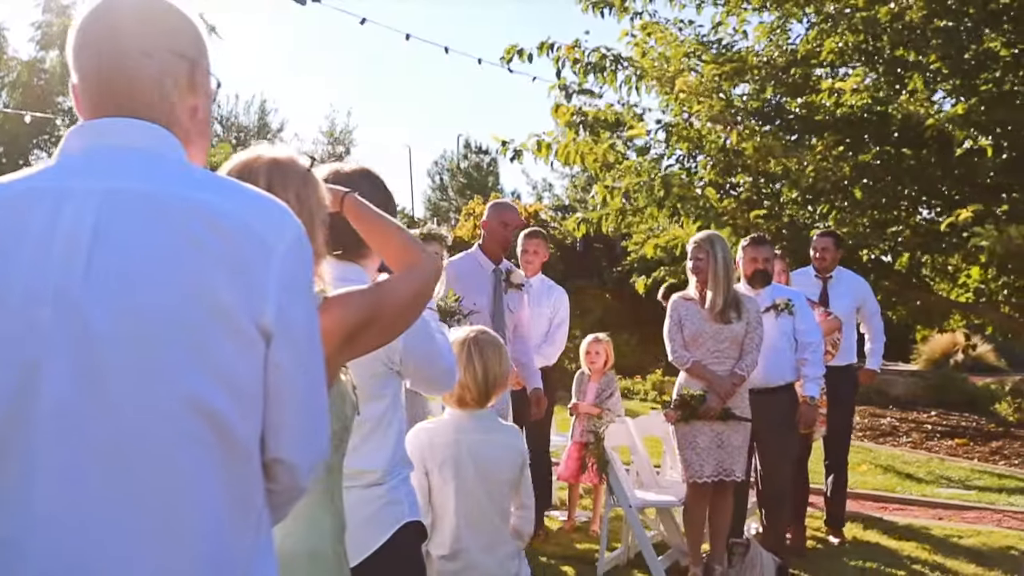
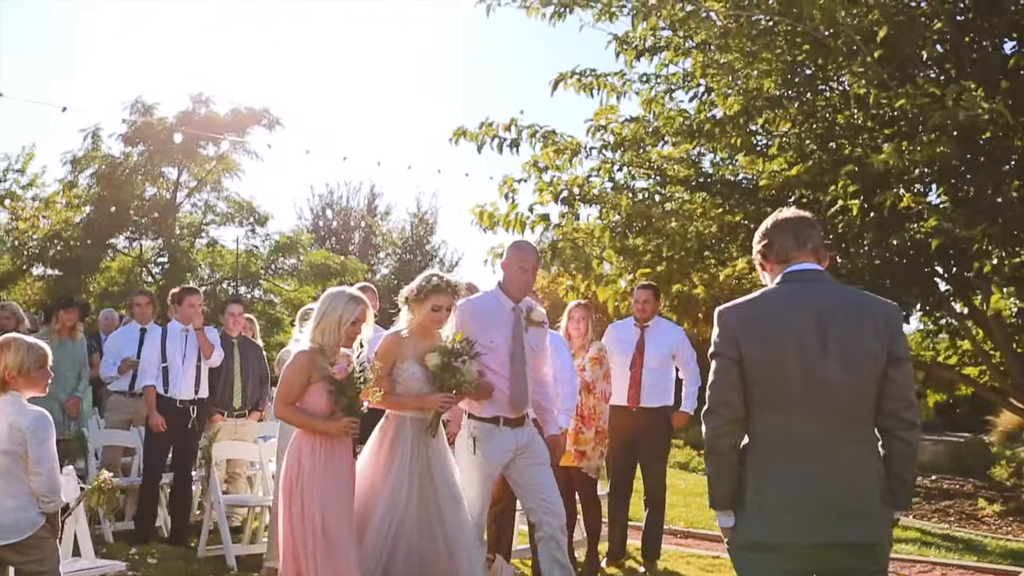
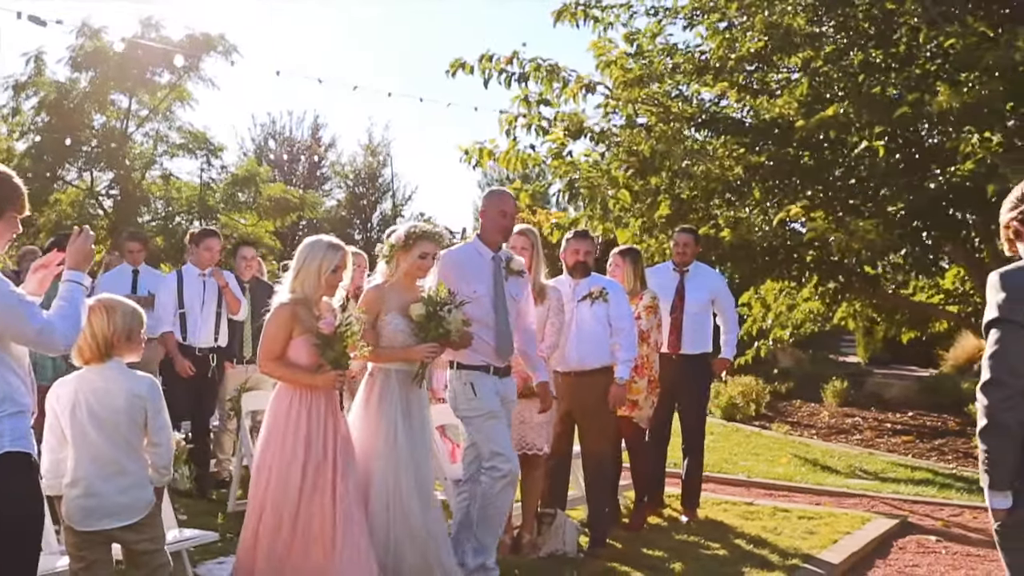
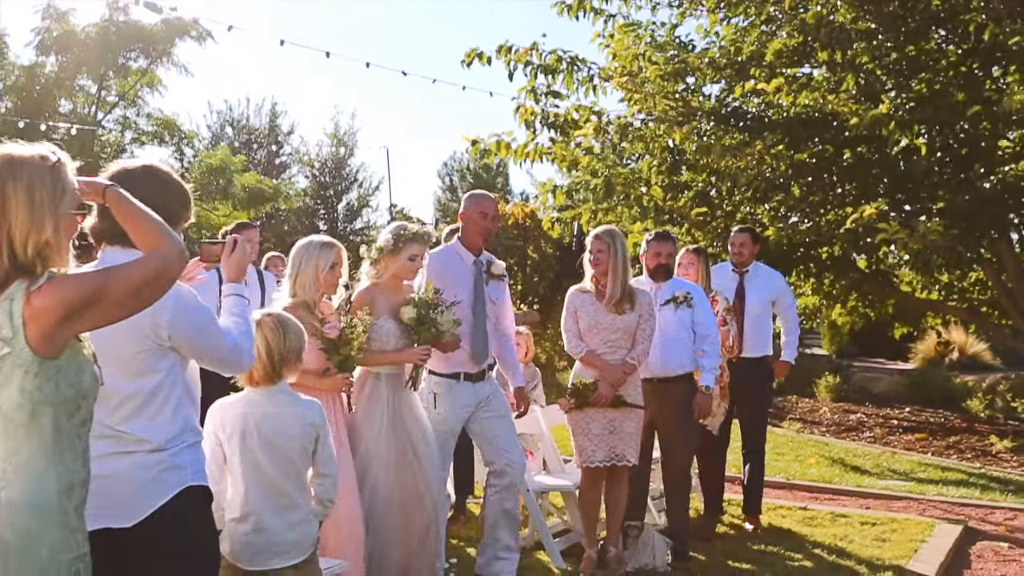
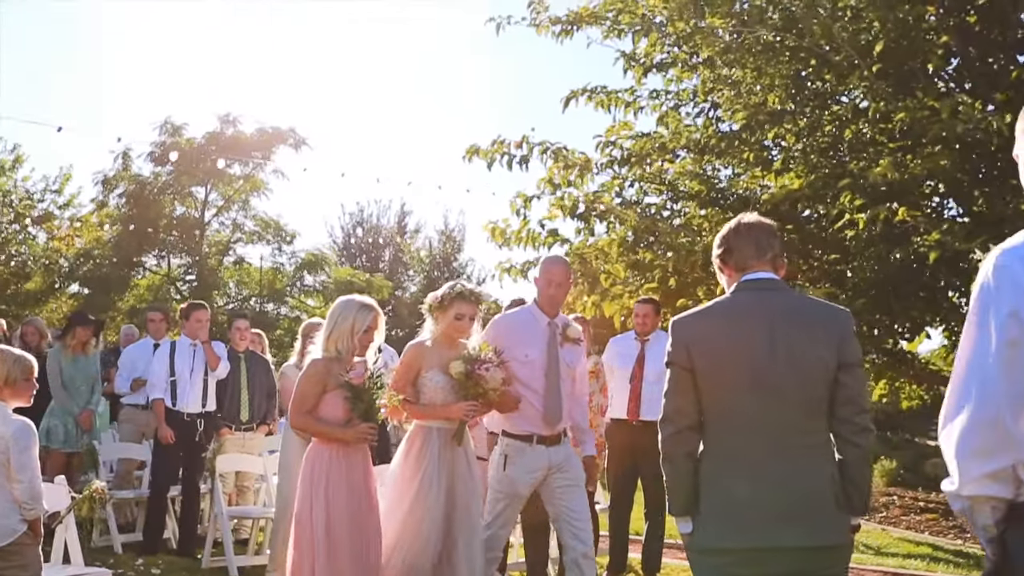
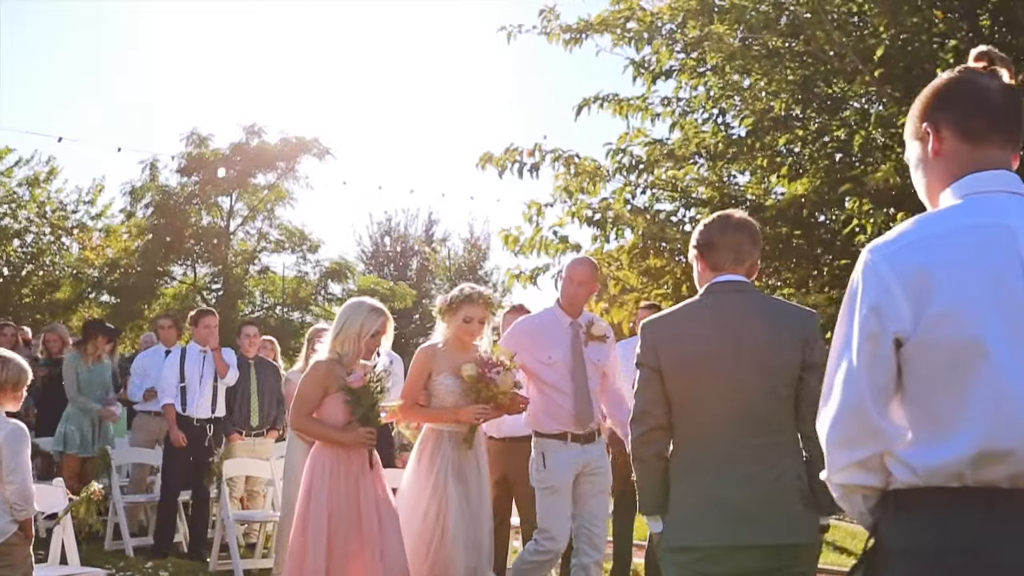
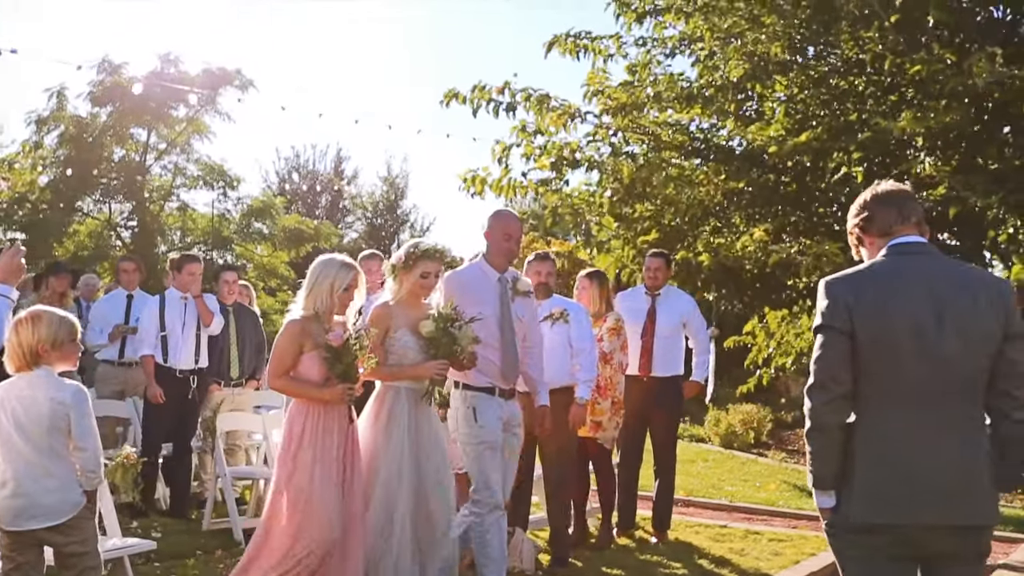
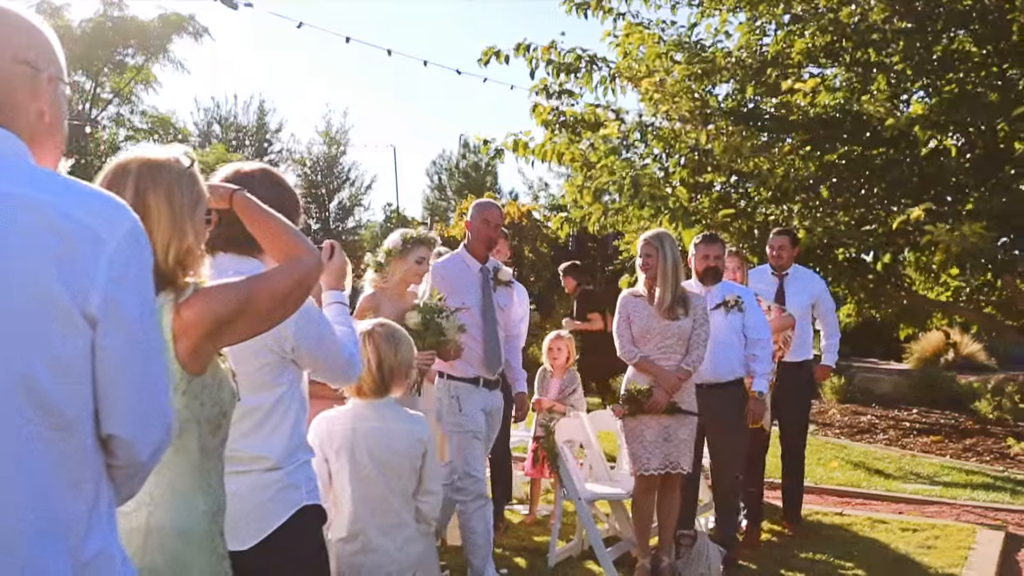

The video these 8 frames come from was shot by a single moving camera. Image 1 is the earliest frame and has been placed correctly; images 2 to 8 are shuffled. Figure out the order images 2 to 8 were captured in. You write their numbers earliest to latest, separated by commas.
8, 4, 3, 7, 2, 5, 6
